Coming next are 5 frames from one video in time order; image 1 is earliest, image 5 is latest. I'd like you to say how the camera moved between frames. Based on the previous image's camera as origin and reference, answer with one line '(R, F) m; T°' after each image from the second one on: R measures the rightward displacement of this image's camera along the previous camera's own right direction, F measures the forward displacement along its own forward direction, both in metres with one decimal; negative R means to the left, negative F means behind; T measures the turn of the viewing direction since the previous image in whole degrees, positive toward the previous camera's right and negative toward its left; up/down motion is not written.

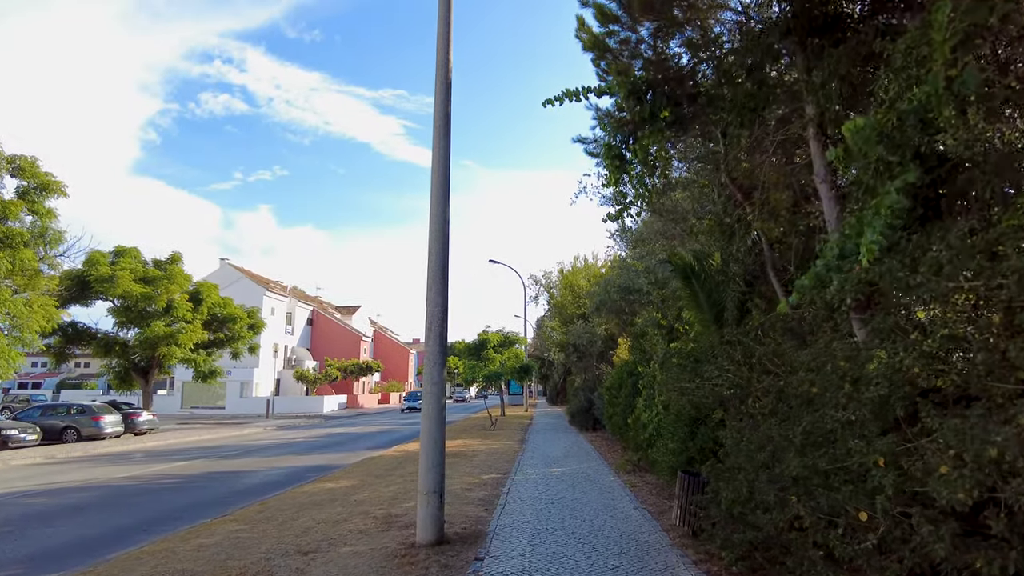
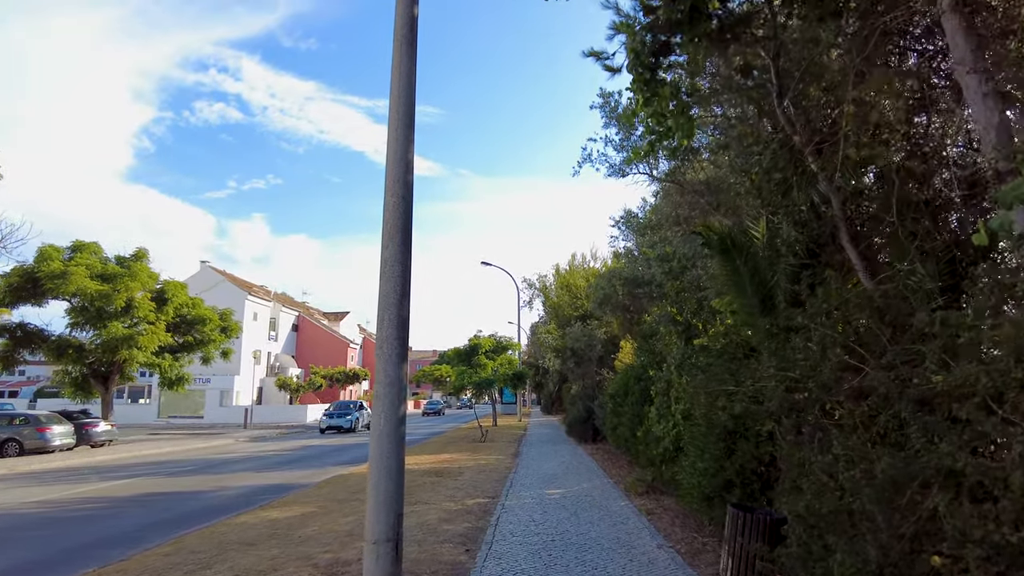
(0.0, +1.9) m; +1°
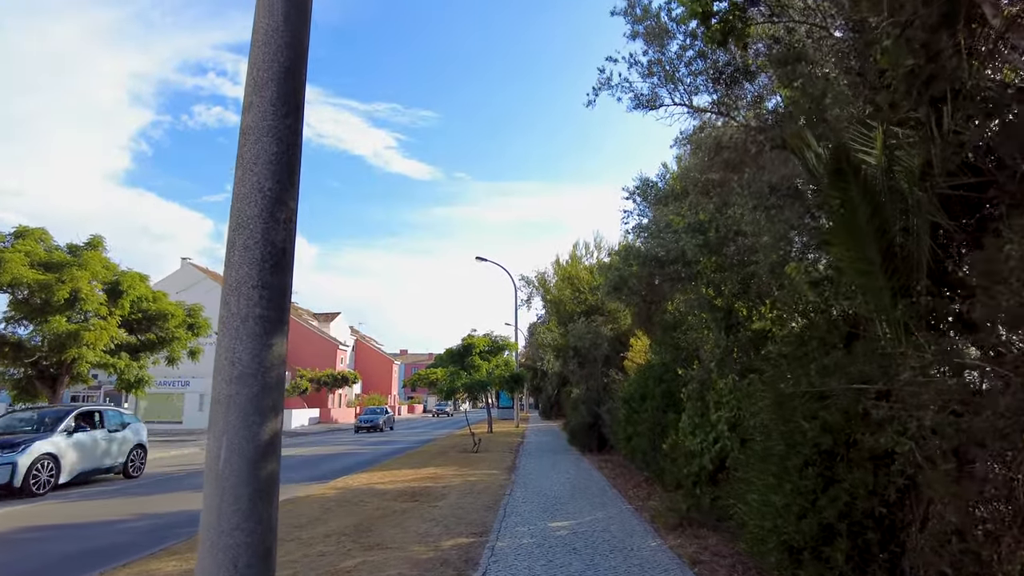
(+0.1, +2.4) m; 0°
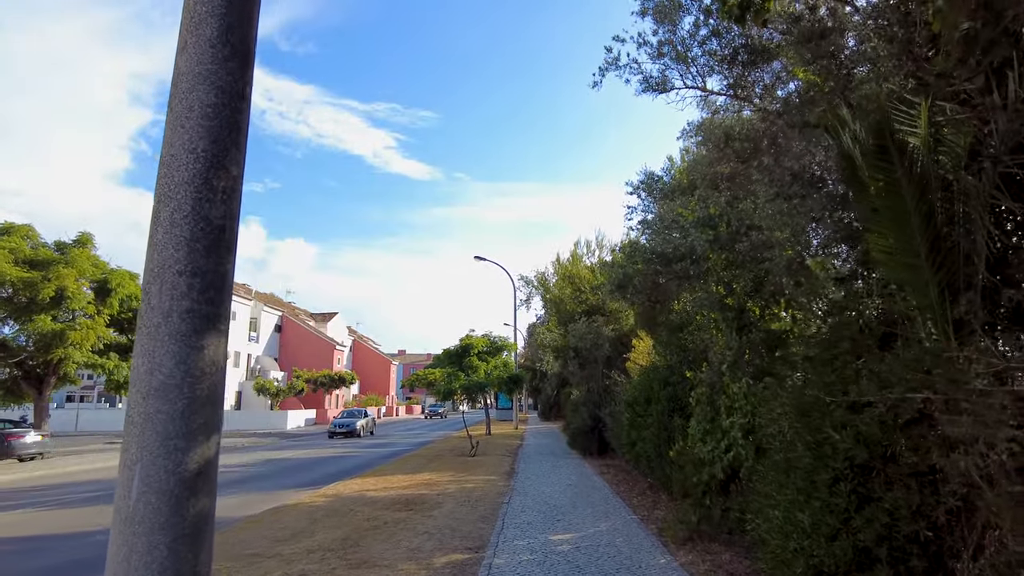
(0.0, +0.5) m; 0°
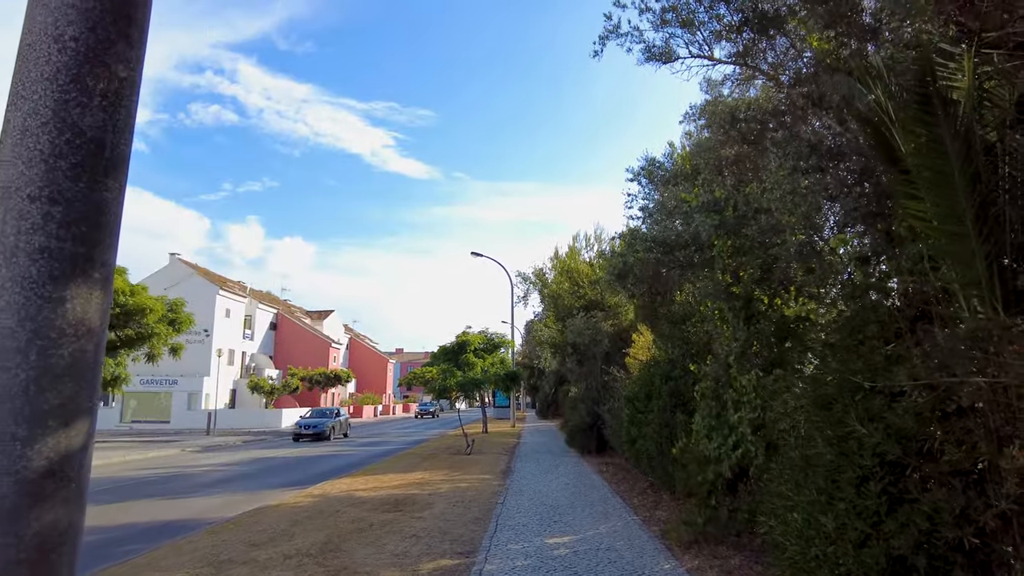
(+0.1, +0.5) m; 0°
